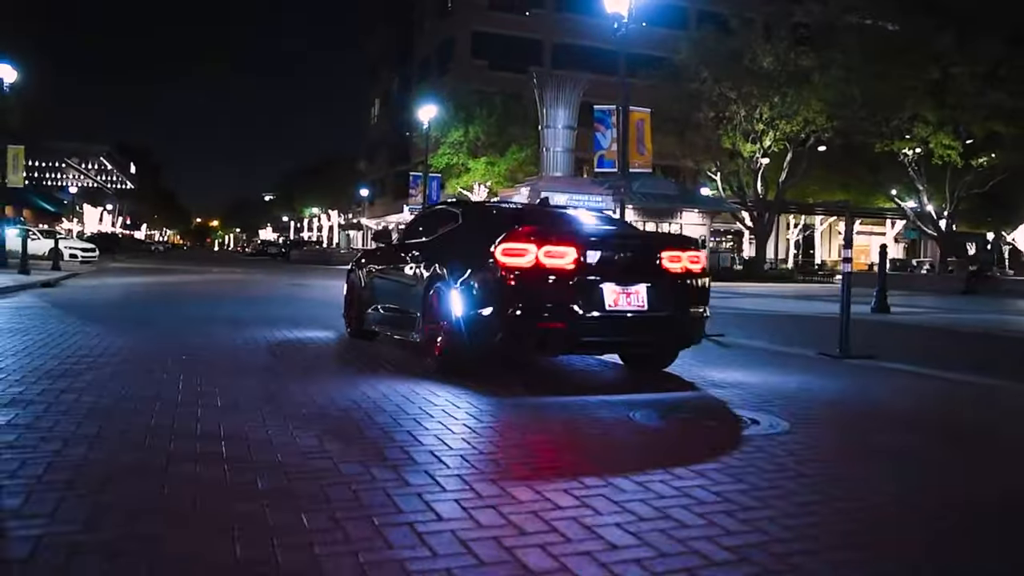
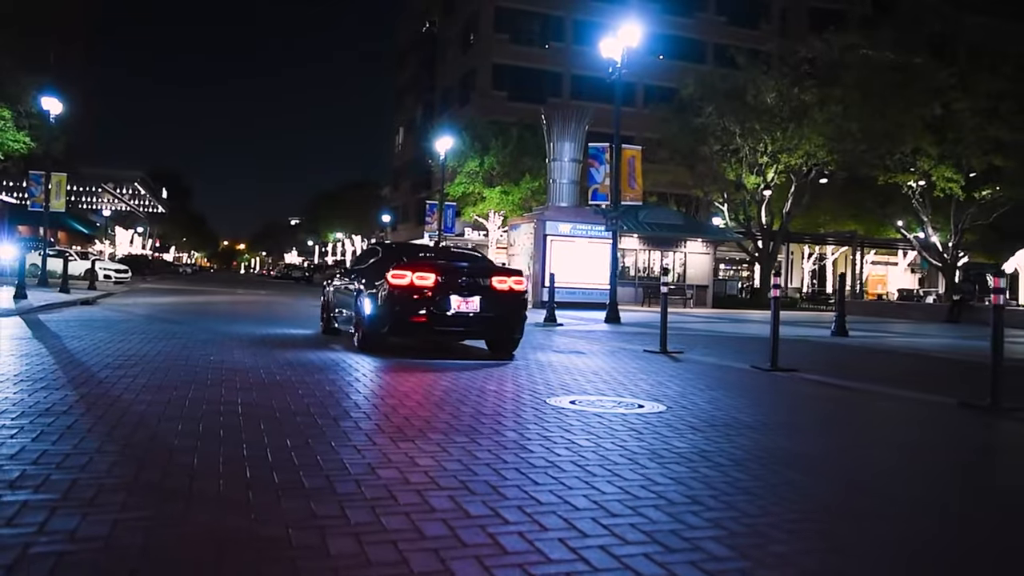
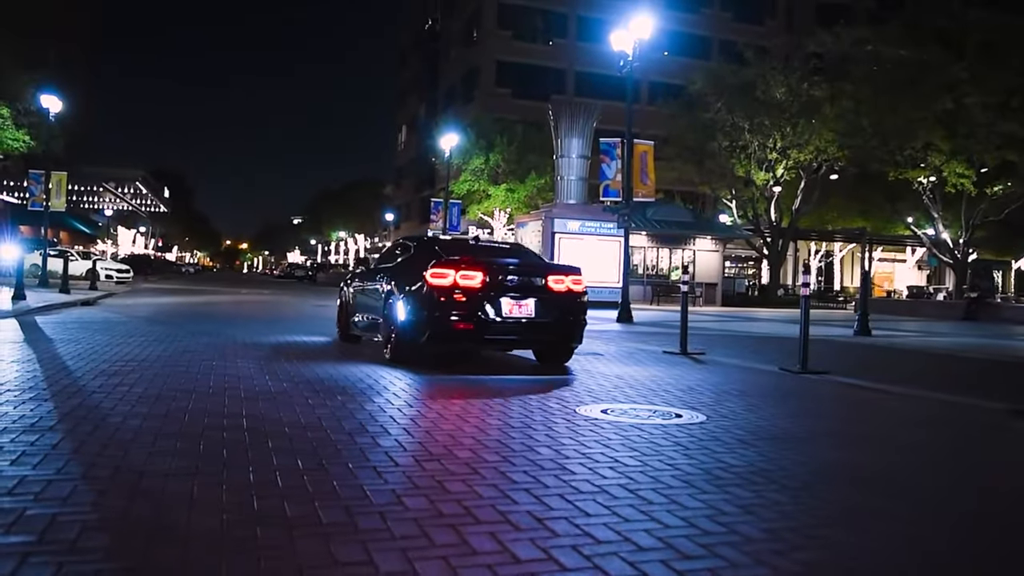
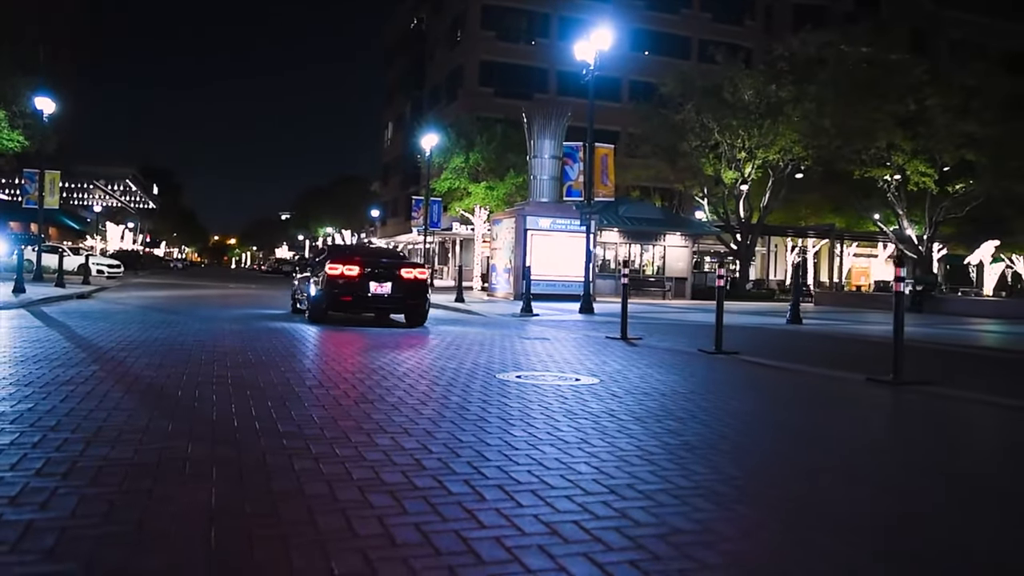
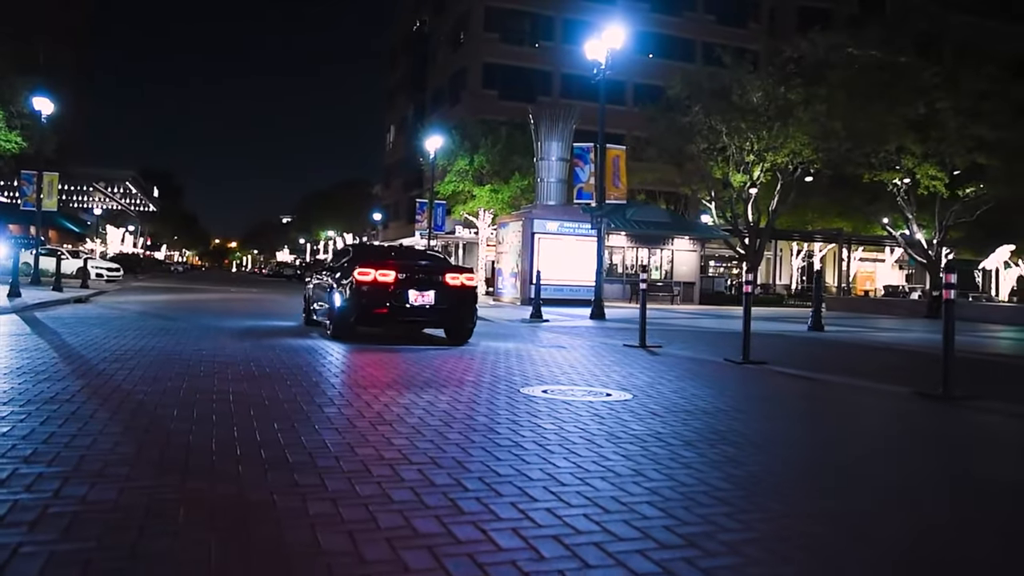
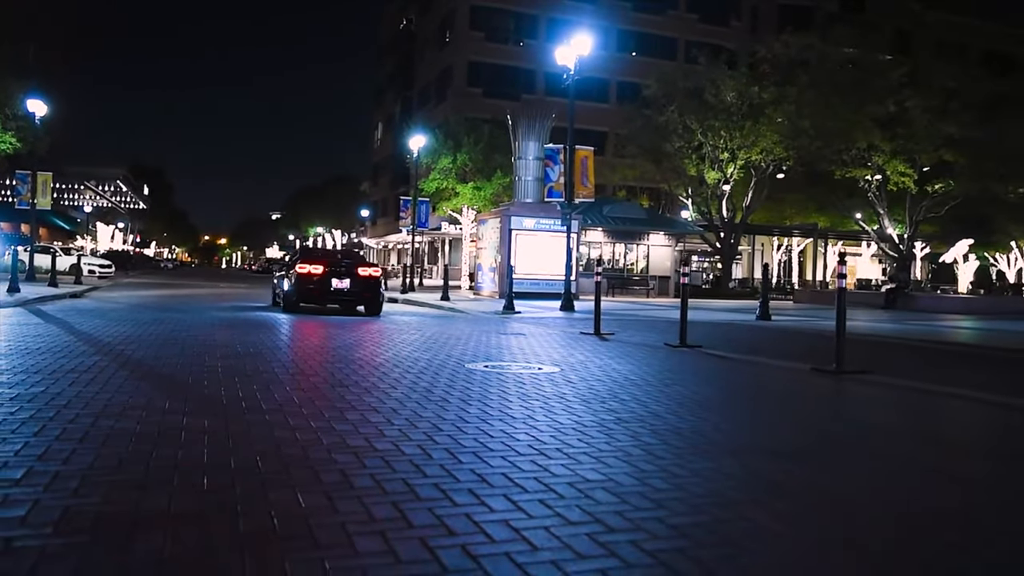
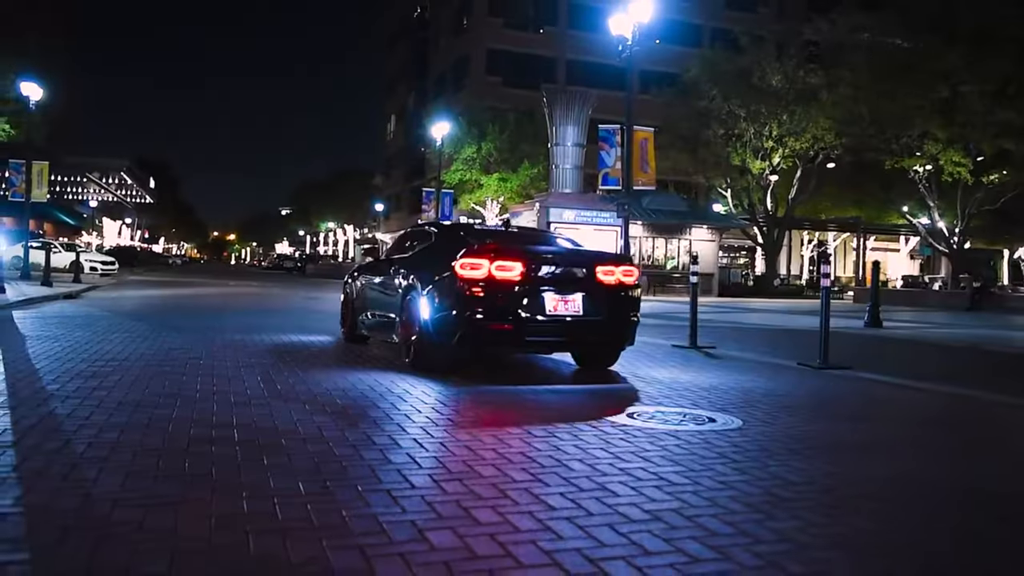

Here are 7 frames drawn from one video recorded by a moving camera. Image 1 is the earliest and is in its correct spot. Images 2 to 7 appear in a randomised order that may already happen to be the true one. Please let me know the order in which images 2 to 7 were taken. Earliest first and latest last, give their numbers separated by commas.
7, 3, 2, 5, 4, 6
